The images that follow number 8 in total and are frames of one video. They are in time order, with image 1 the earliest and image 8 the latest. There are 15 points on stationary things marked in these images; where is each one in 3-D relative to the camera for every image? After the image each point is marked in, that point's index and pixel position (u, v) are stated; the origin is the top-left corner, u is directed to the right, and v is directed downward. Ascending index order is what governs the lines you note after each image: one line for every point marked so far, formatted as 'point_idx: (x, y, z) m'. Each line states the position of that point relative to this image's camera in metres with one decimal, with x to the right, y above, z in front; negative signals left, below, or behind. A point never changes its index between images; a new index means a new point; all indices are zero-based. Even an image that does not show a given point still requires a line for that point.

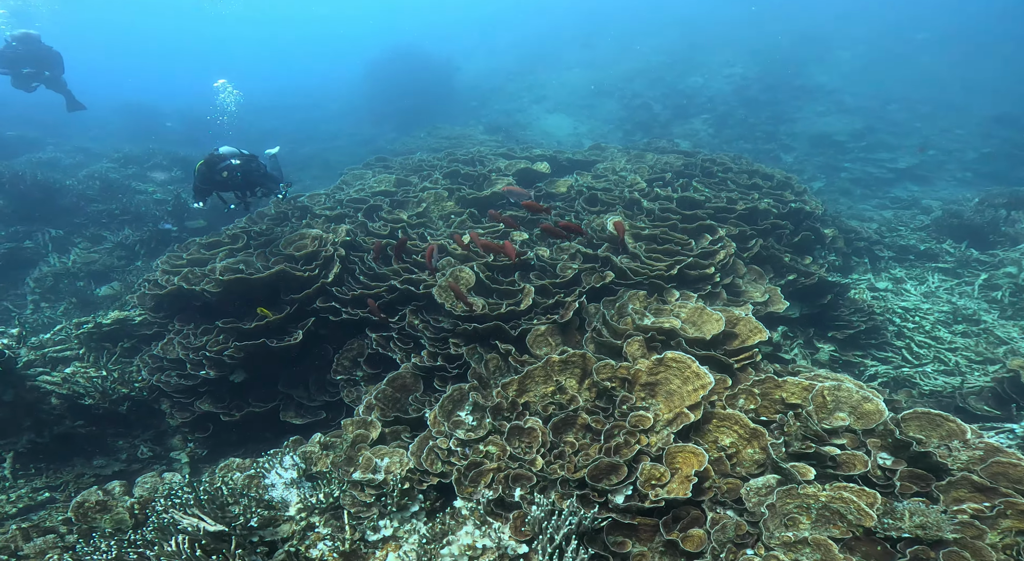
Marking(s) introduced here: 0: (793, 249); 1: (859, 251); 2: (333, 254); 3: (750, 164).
0: (+4.6, +0.6, +9.5) m
1: (+6.5, +0.7, +10.9) m
2: (-2.5, +0.4, +8.3) m
3: (+5.2, +2.7, +13.0) m
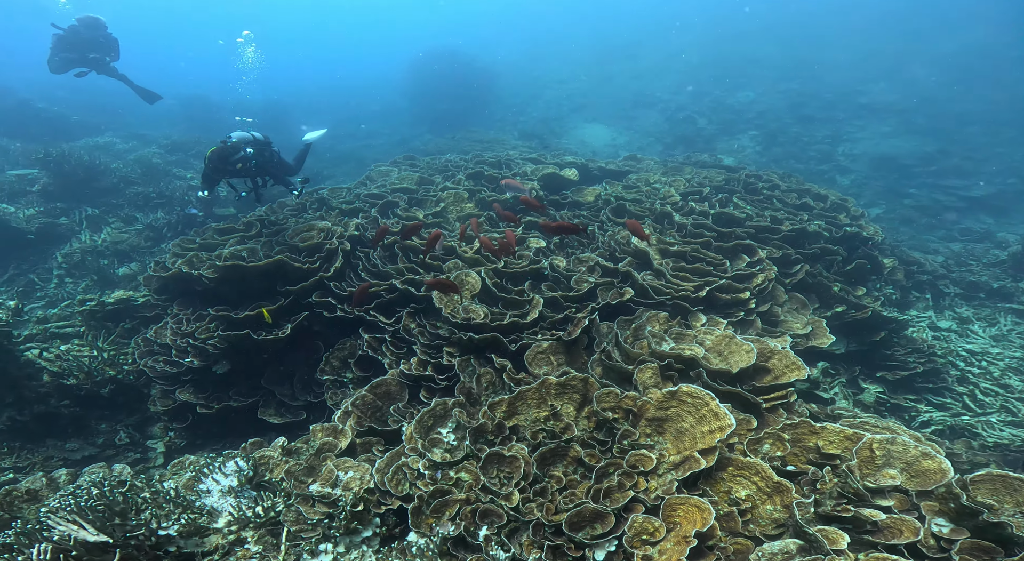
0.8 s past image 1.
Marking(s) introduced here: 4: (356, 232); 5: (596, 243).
0: (+4.9, 0.0, +8.6) m
1: (+6.8, 0.0, +9.8) m
2: (-2.3, +0.4, +7.8) m
3: (+5.9, +2.0, +12.1) m
4: (-2.1, +0.7, +8.3) m
5: (+1.2, +0.5, +8.6) m
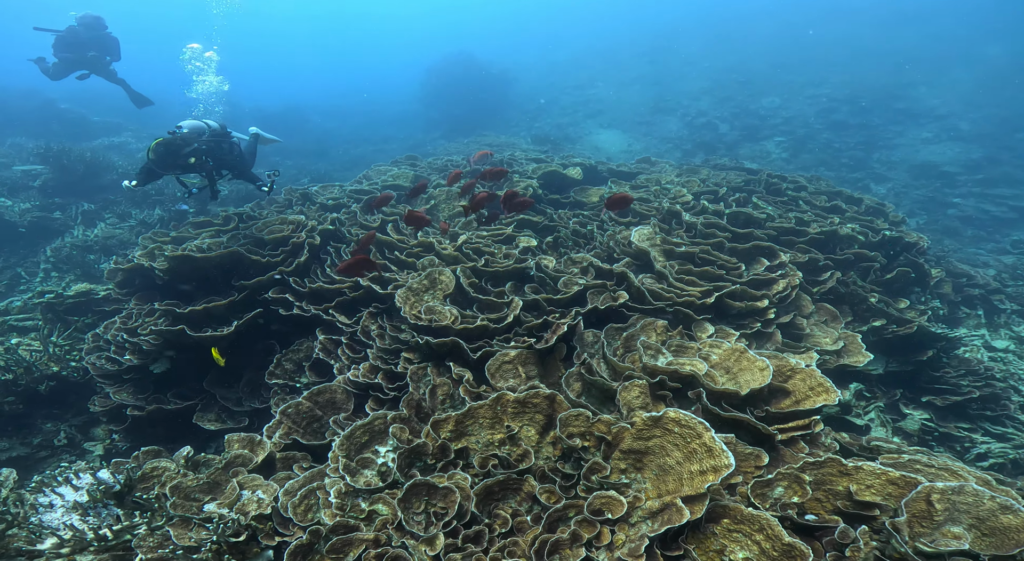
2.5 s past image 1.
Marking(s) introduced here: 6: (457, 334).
0: (+4.7, -0.1, +7.5) m
1: (+6.7, -0.3, +8.6) m
2: (-2.5, +0.5, +7.0) m
3: (+5.9, +1.8, +11.0) m
4: (-2.3, +0.7, +7.5) m
5: (+1.1, +0.5, +7.7) m
6: (-0.5, -0.5, +5.3) m
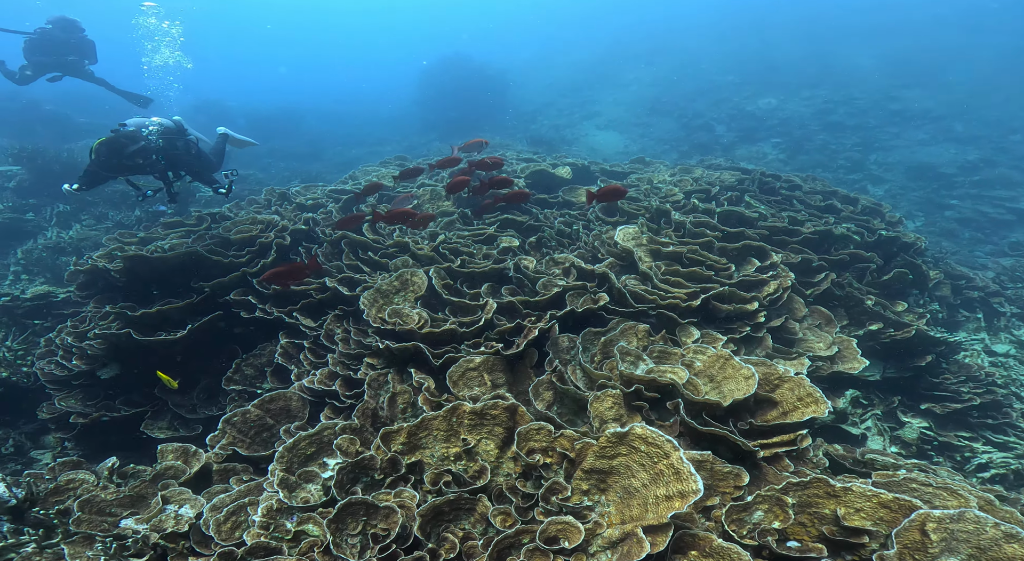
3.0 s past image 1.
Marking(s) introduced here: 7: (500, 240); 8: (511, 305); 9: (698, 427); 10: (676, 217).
0: (+4.5, -0.1, +7.1) m
1: (+6.5, -0.3, +8.3) m
2: (-2.7, +0.5, +6.7) m
3: (+5.7, +1.7, +10.6) m
4: (-2.5, +0.7, +7.2) m
5: (+0.8, +0.5, +7.3) m
6: (-0.8, -0.5, +4.9) m
7: (-0.1, +0.5, +7.3) m
8: (0.0, -0.2, +5.5) m
9: (+1.2, -0.9, +3.8) m
10: (+2.1, +0.8, +7.4) m
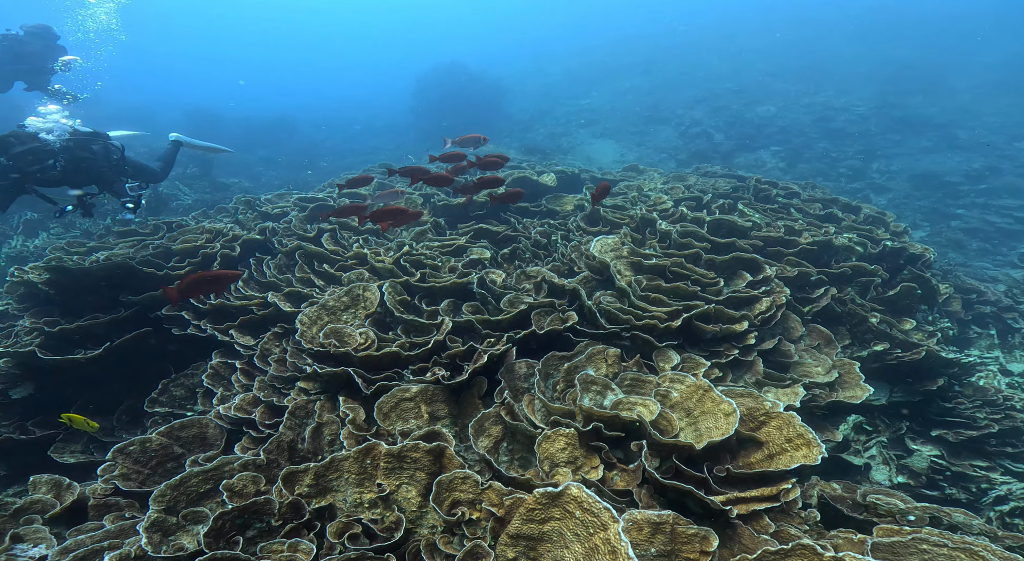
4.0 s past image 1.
0: (+4.1, -0.3, +6.5) m
1: (+6.1, -0.5, +7.6) m
2: (-3.1, +0.3, +6.1) m
3: (+5.4, +1.5, +10.0) m
4: (-2.8, +0.5, +6.6) m
5: (+0.5, +0.3, +6.7) m
6: (-1.1, -0.6, +4.3) m
7: (-0.5, +0.3, +6.7) m
8: (-0.4, -0.4, +4.9) m
9: (+0.9, -1.1, +3.2) m
10: (+1.8, +0.6, +6.8) m
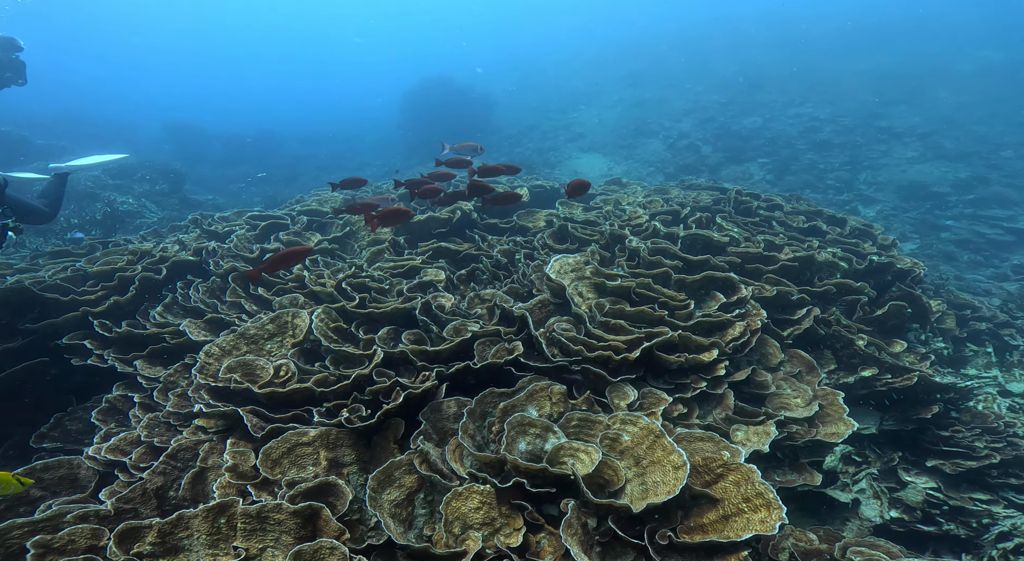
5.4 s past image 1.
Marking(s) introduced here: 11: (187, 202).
0: (+3.7, -0.5, +6.0) m
1: (+5.7, -0.7, +7.1) m
2: (-3.5, 0.0, +5.6) m
3: (+4.9, +1.2, +9.6) m
4: (-3.3, +0.2, +6.1) m
5: (0.0, 0.0, +6.2) m
6: (-1.6, -0.8, +3.8) m
7: (-0.9, +0.1, +6.2) m
8: (-0.8, -0.6, +4.4) m
9: (+0.4, -1.2, +2.7) m
10: (+1.3, +0.4, +6.3) m
11: (-8.2, +2.0, +14.8) m
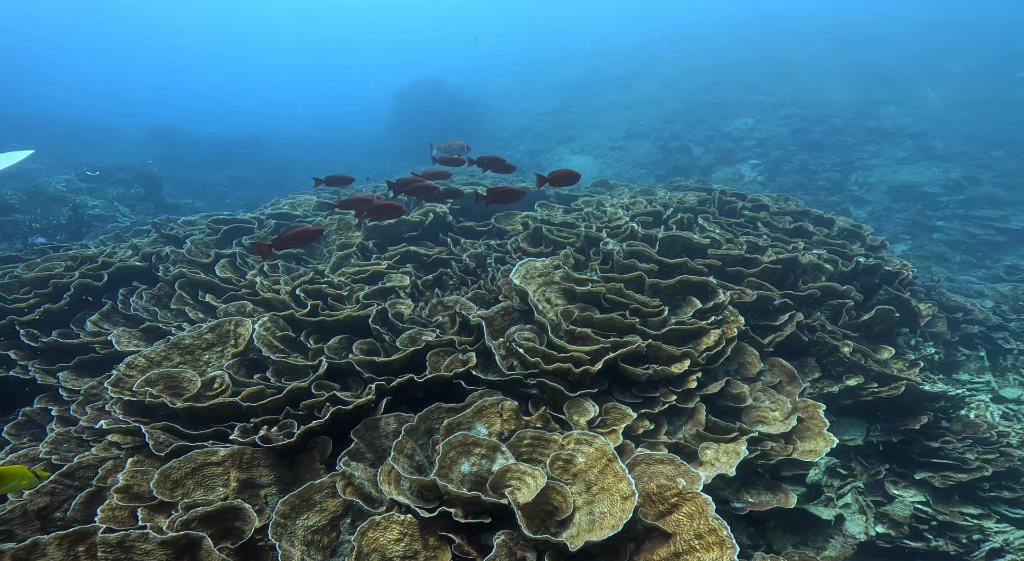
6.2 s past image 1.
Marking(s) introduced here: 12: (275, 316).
0: (+3.4, -0.5, +5.7) m
1: (+5.4, -0.7, +6.8) m
2: (-3.9, 0.0, +5.3) m
3: (+4.5, +1.2, +9.3) m
4: (-3.6, +0.2, +5.7) m
5: (-0.3, 0.0, +5.9) m
6: (-1.9, -0.8, +3.4) m
7: (-1.3, 0.0, +5.9) m
8: (-1.1, -0.6, +4.1) m
9: (+0.1, -1.2, +2.4) m
10: (+1.0, +0.4, +6.0) m
11: (-8.6, +1.8, +14.5) m
12: (-1.9, -0.3, +4.6) m
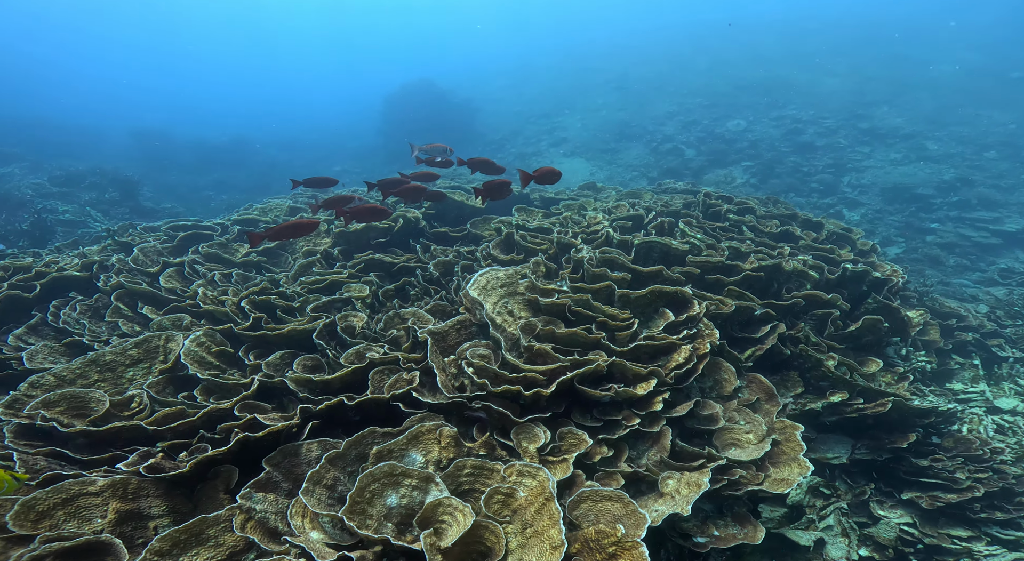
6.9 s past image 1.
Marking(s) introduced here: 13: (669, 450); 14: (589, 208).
0: (+3.0, -0.6, +5.4) m
1: (+5.0, -0.8, +6.5) m
2: (-4.2, -0.1, +4.9) m
3: (+4.2, +1.1, +9.0) m
4: (-4.0, +0.1, +5.4) m
5: (-0.6, -0.1, +5.6) m
6: (-2.2, -0.9, +3.1) m
7: (-1.6, -0.1, +5.6) m
8: (-1.4, -0.7, +3.7) m
9: (-0.2, -1.3, +2.0) m
10: (+0.6, +0.3, +5.7) m
11: (-9.0, +1.7, +14.1) m
12: (-2.2, -0.4, +4.3) m
13: (+1.0, -1.1, +3.6) m
14: (+1.1, +1.1, +8.6) m
